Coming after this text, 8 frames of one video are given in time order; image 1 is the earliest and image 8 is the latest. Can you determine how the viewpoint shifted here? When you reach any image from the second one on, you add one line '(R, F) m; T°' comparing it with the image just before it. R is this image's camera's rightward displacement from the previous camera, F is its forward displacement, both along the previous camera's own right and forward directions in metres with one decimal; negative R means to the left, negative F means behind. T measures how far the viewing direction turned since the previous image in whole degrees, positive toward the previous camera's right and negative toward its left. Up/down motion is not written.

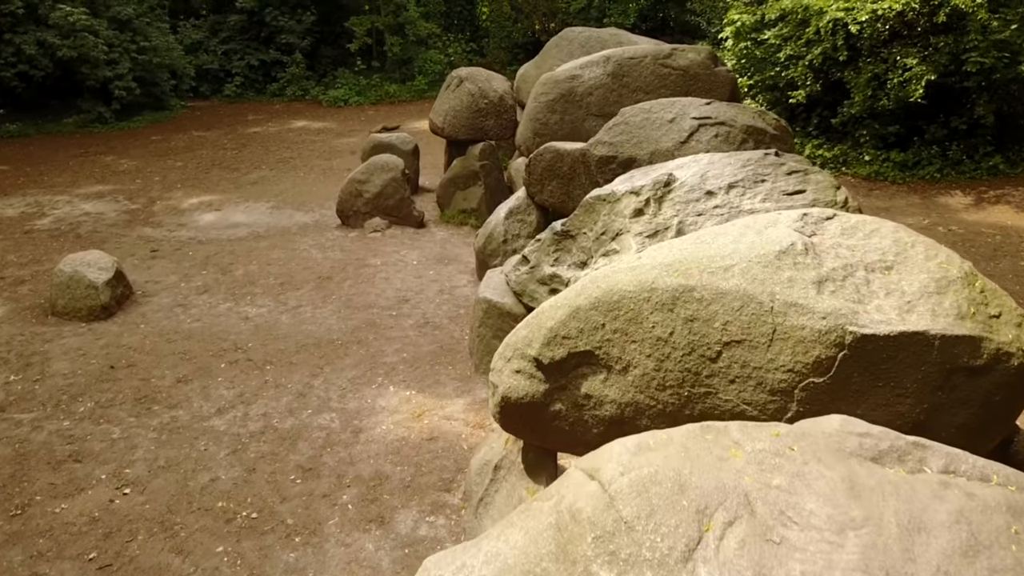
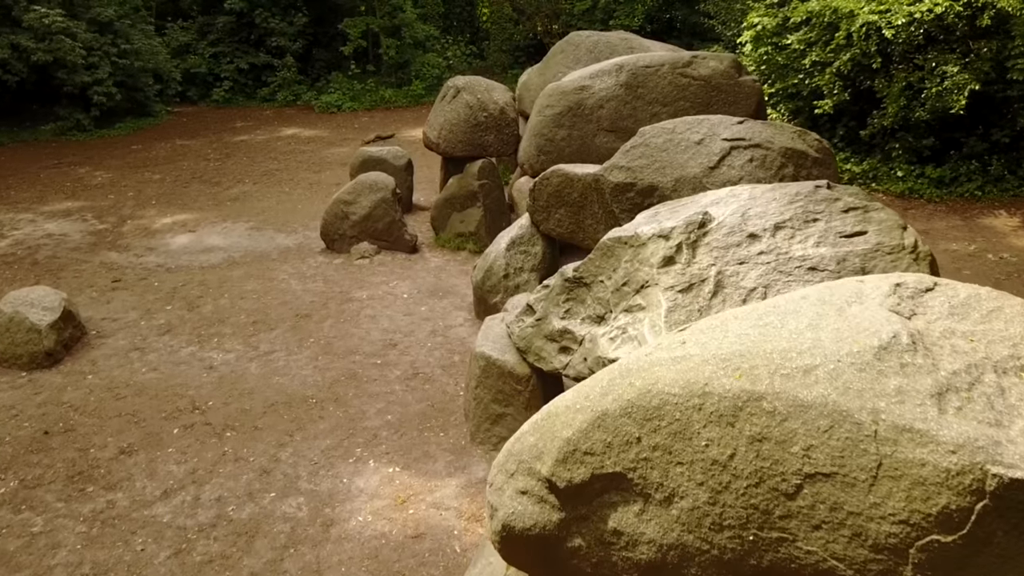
(0.0, +0.7) m; 0°
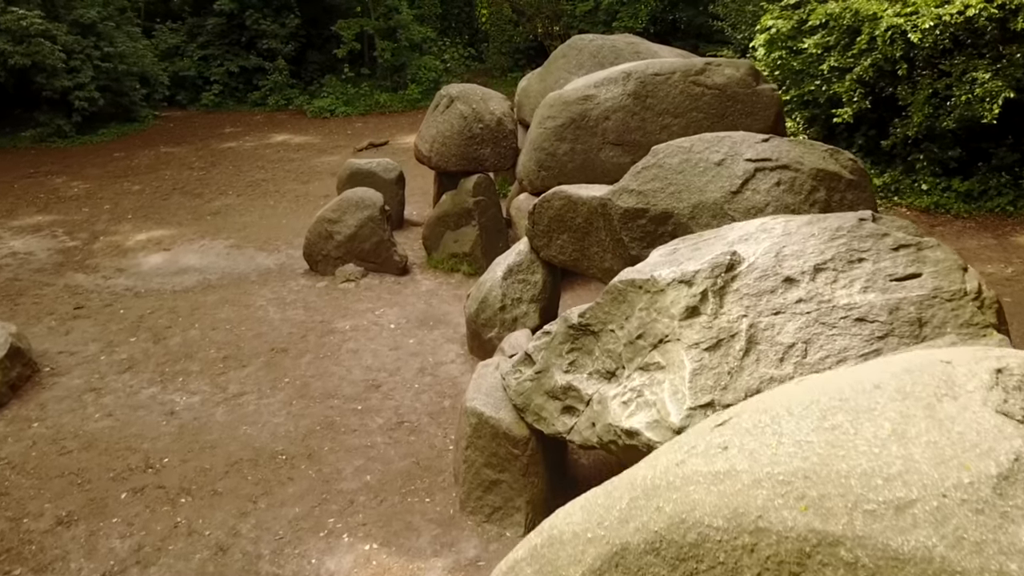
(0.0, +0.5) m; 0°
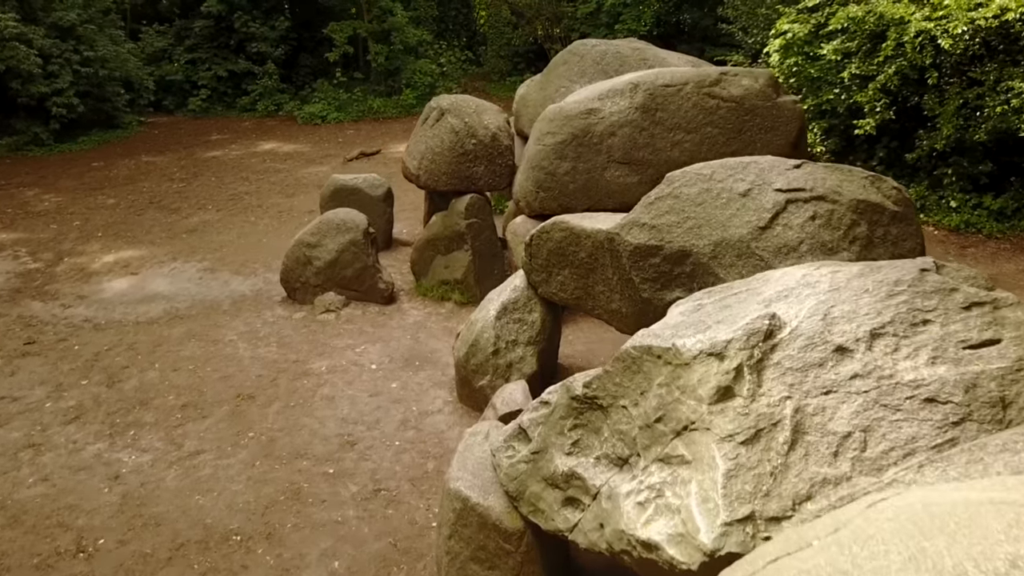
(0.0, +0.5) m; 0°
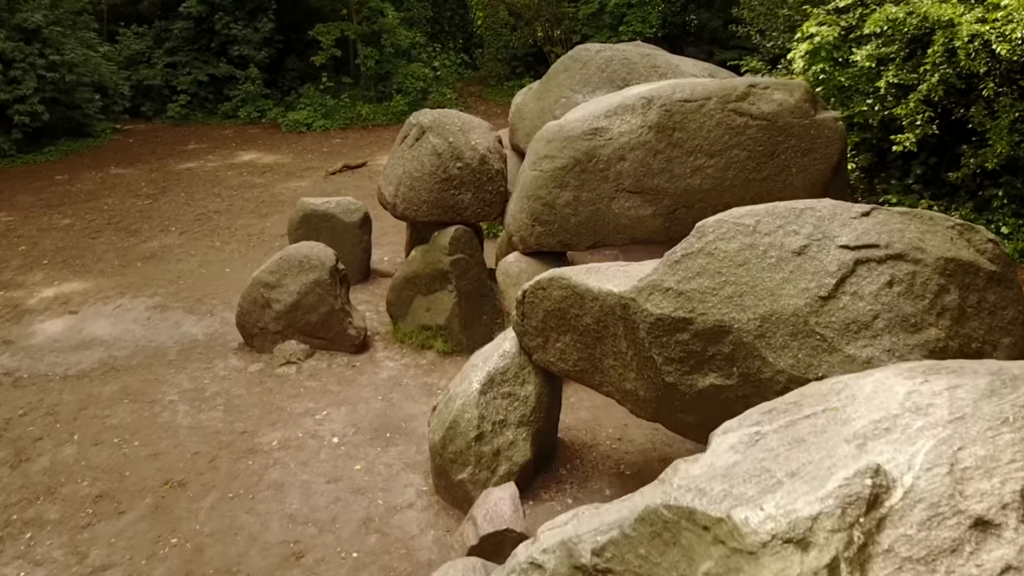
(0.0, +0.8) m; 0°
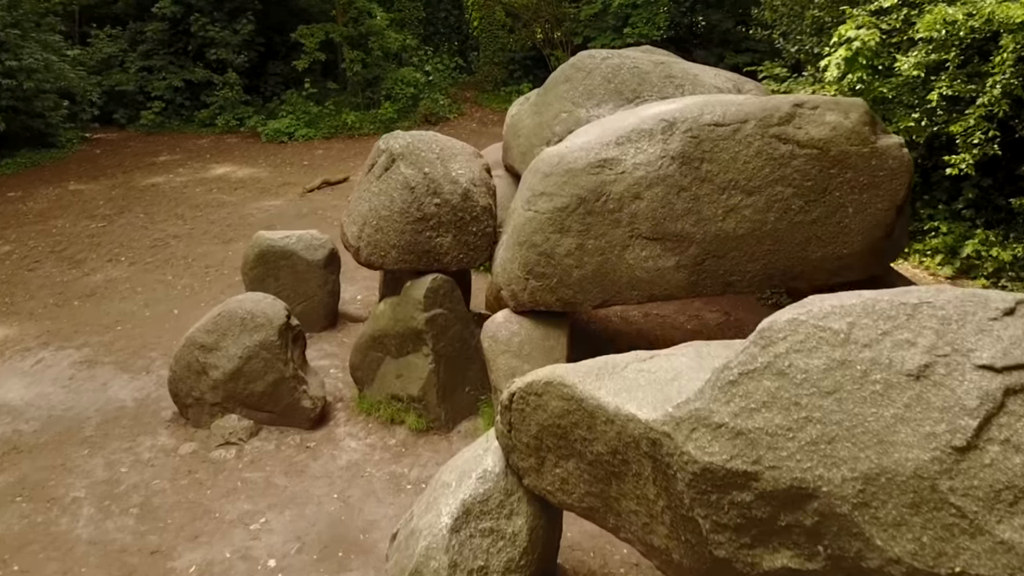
(0.0, +0.8) m; 0°
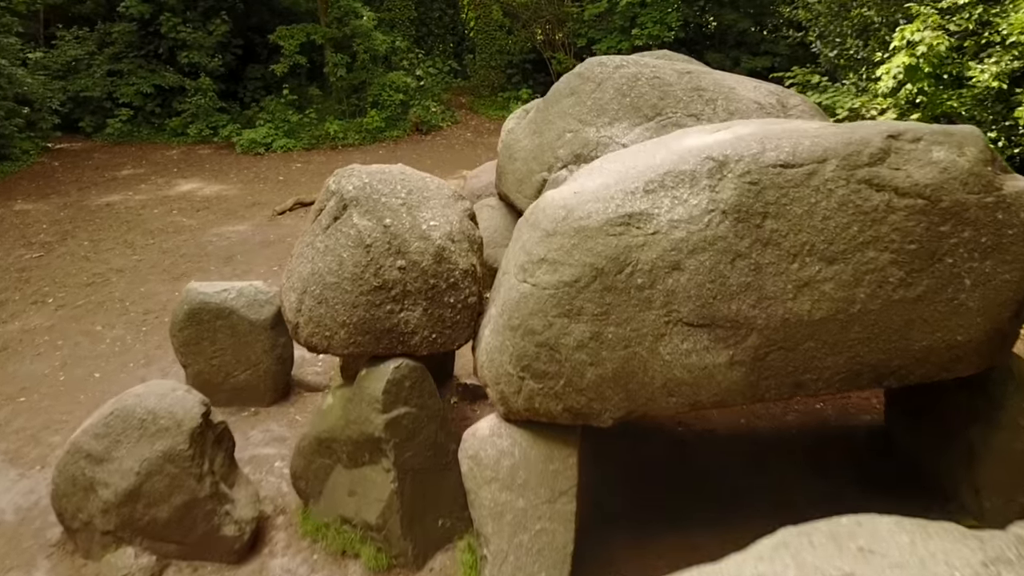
(0.0, +1.0) m; 0°
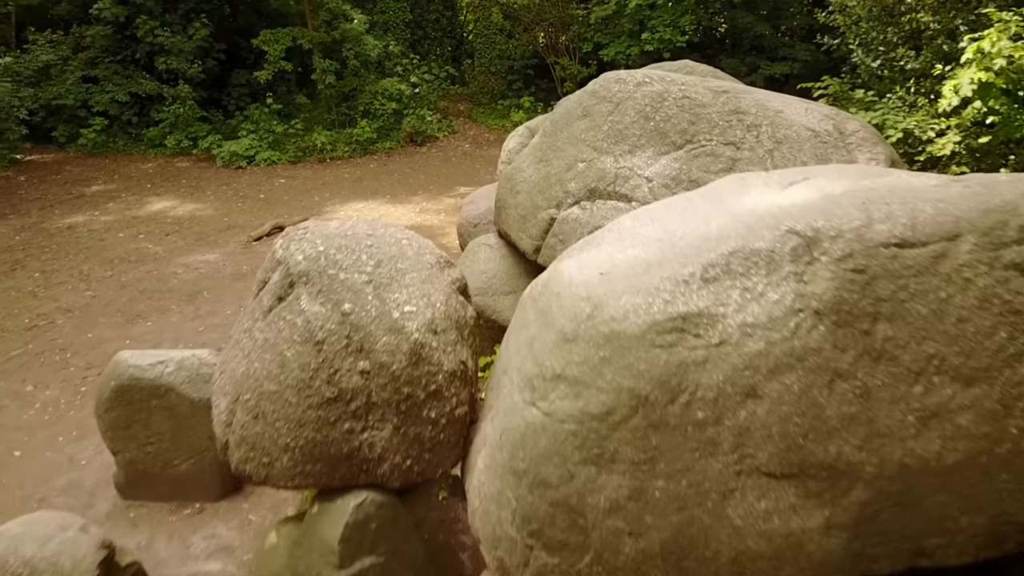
(0.0, +0.7) m; 0°
